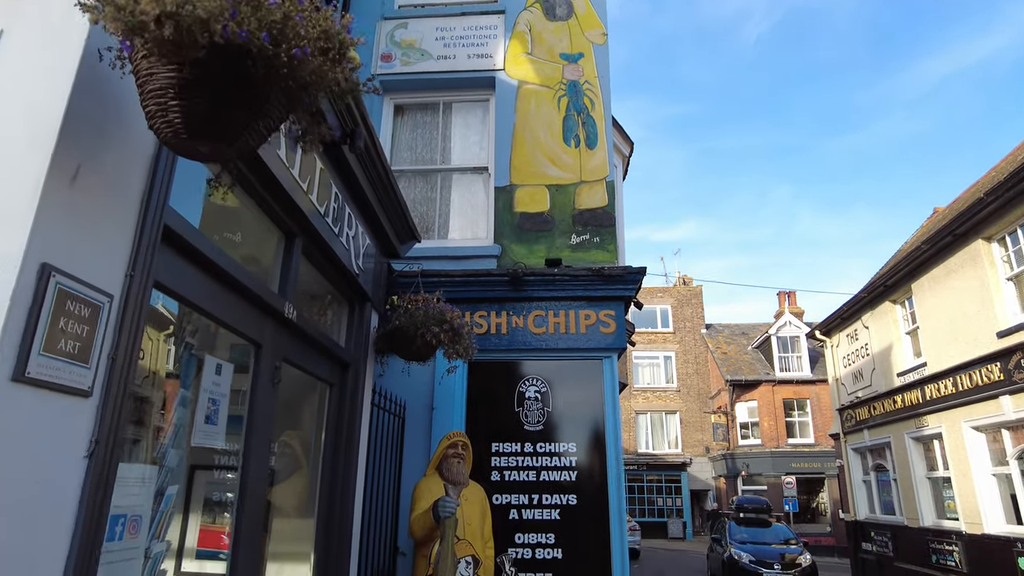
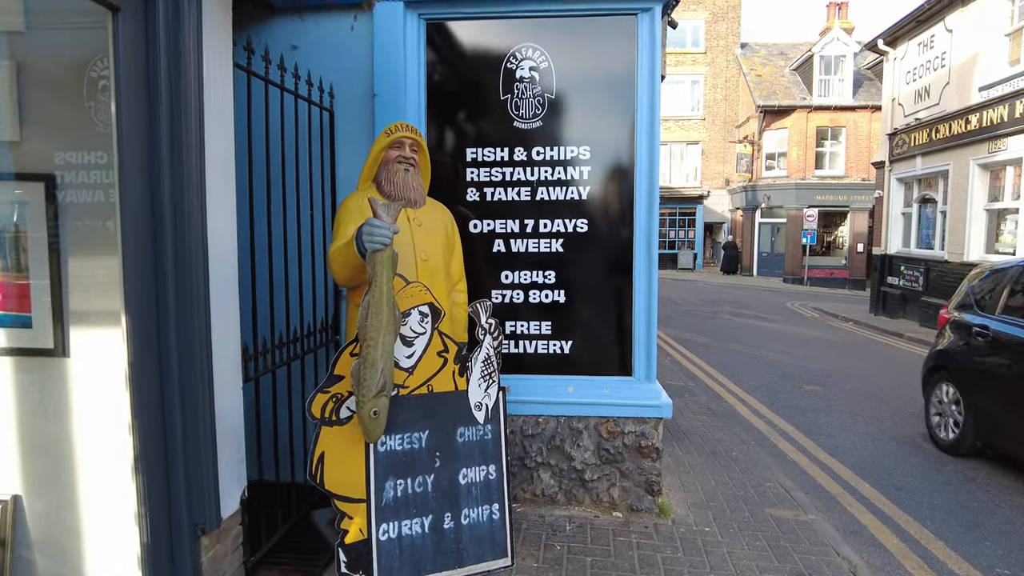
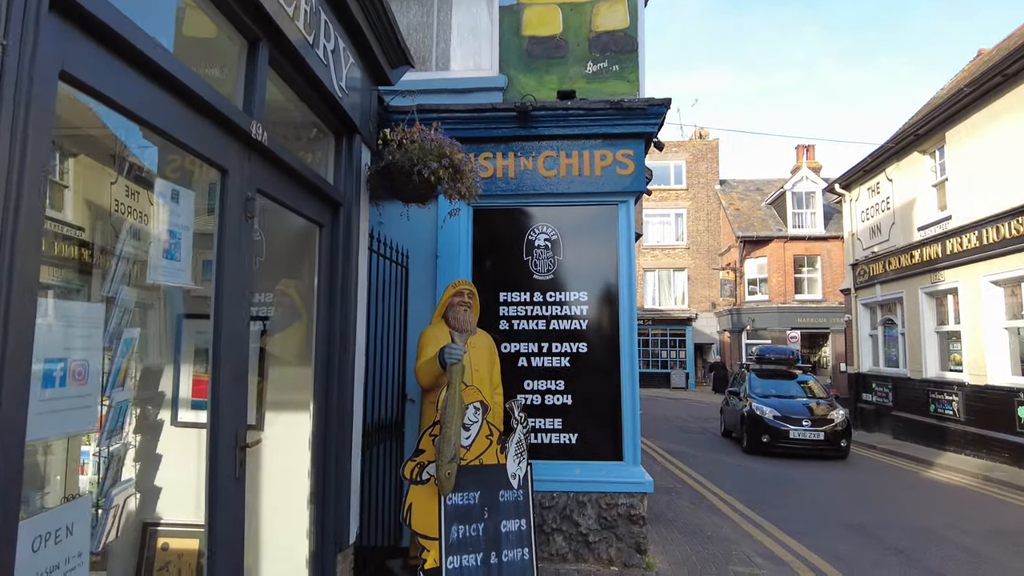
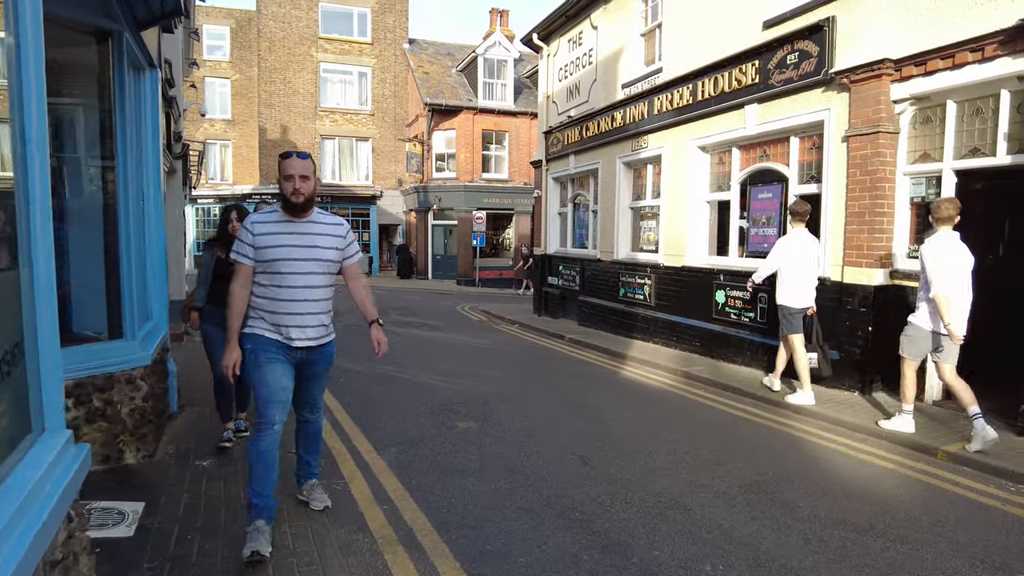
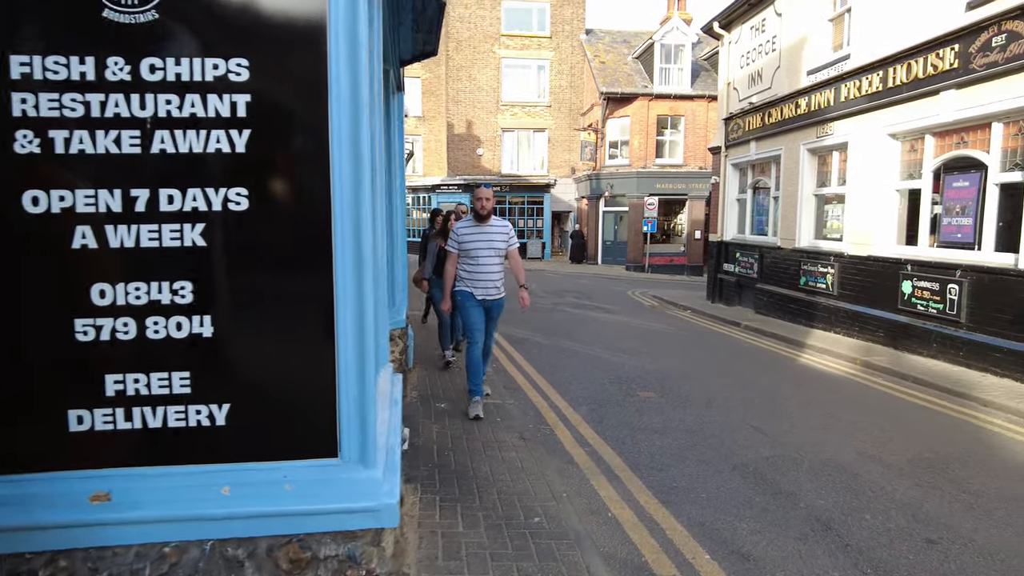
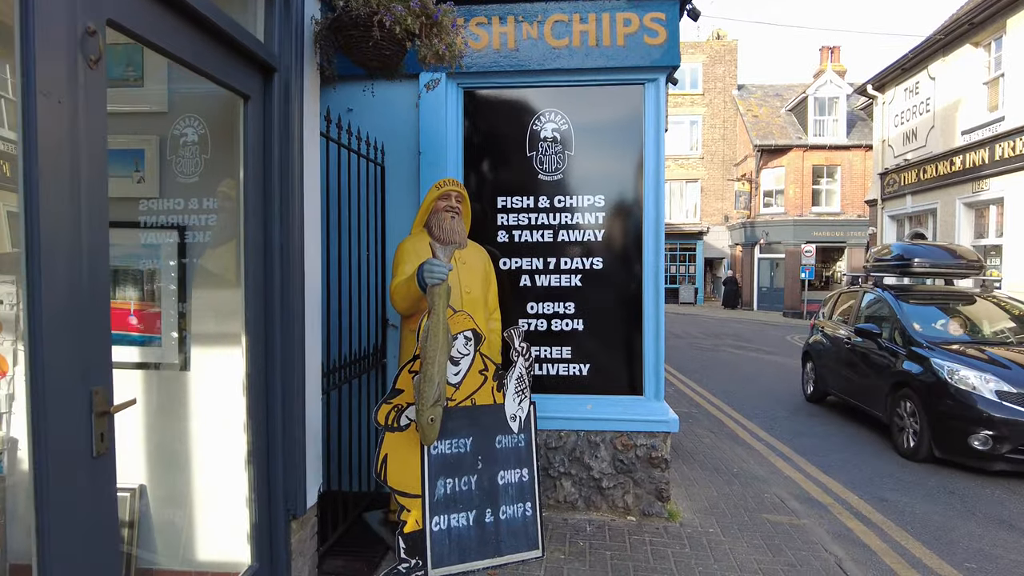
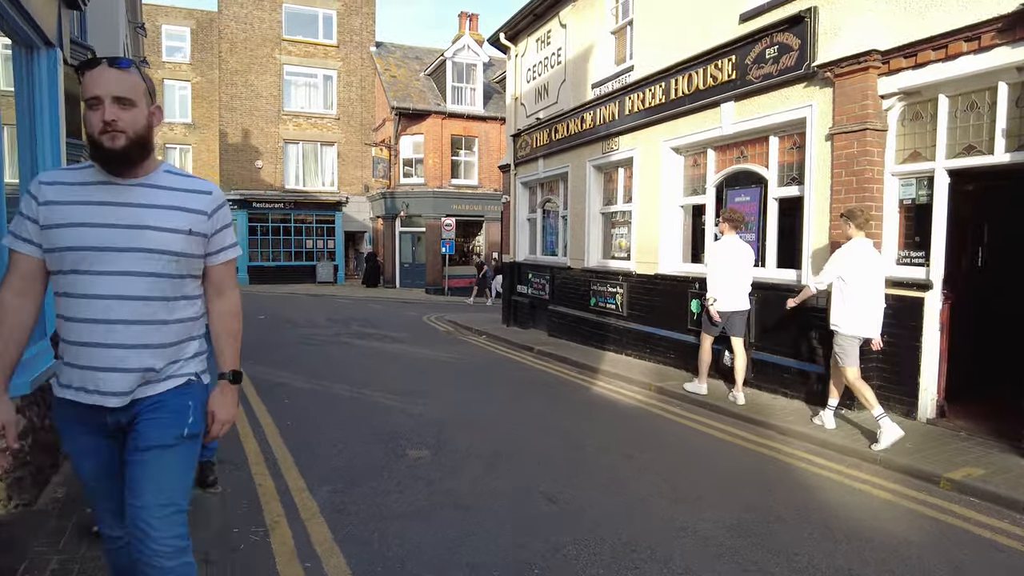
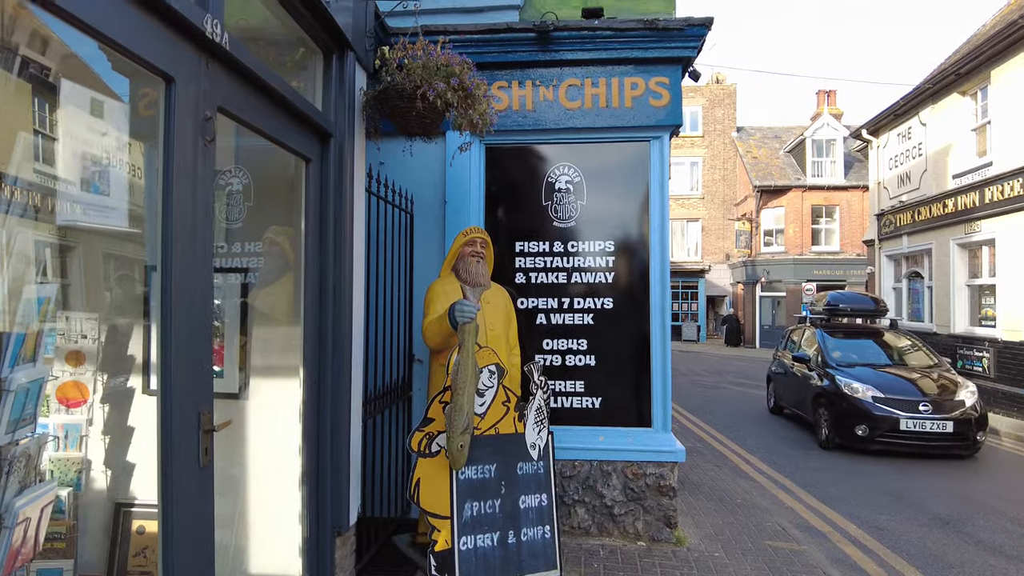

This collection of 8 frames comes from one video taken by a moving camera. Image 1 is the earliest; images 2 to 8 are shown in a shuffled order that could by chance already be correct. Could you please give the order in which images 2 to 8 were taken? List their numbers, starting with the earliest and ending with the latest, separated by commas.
3, 8, 6, 2, 5, 4, 7
